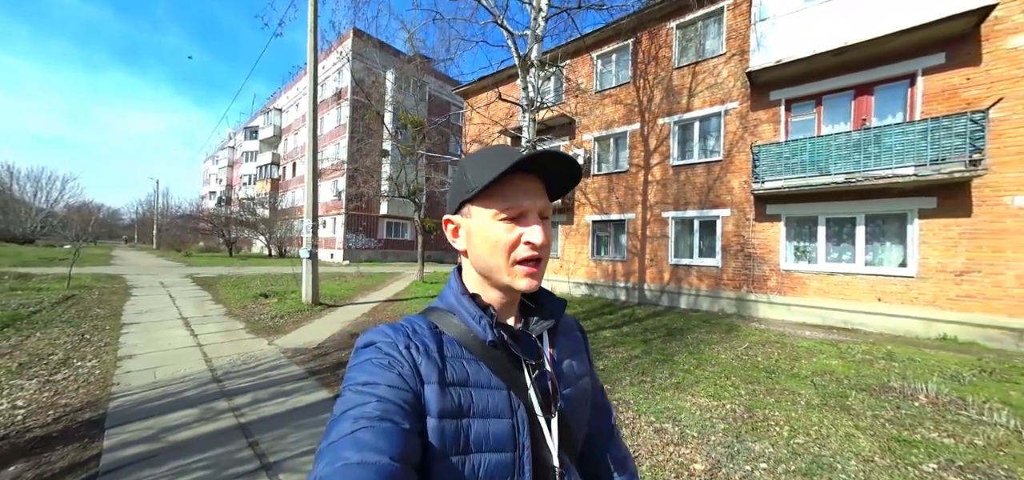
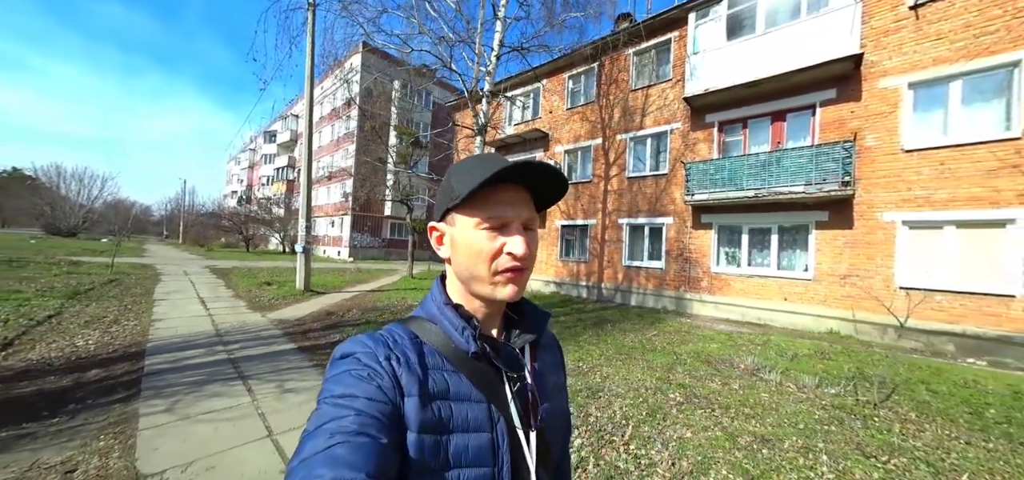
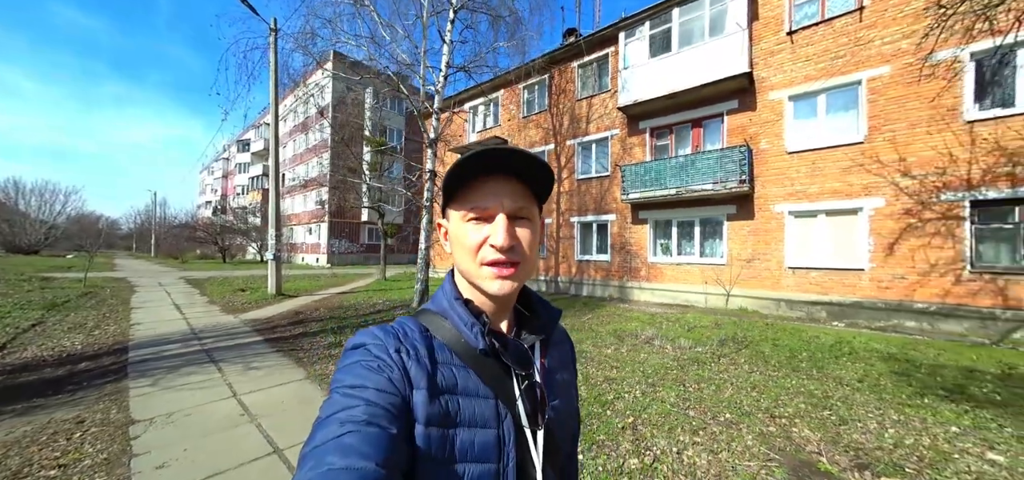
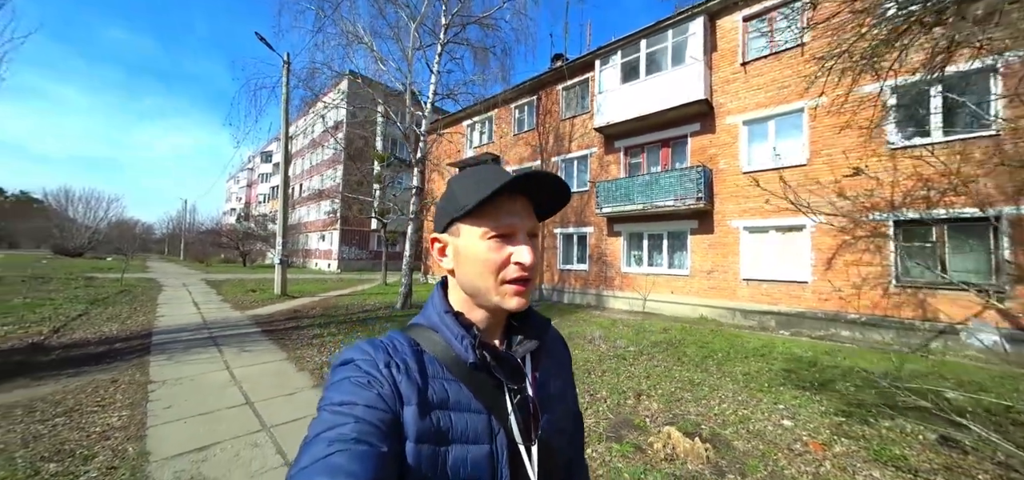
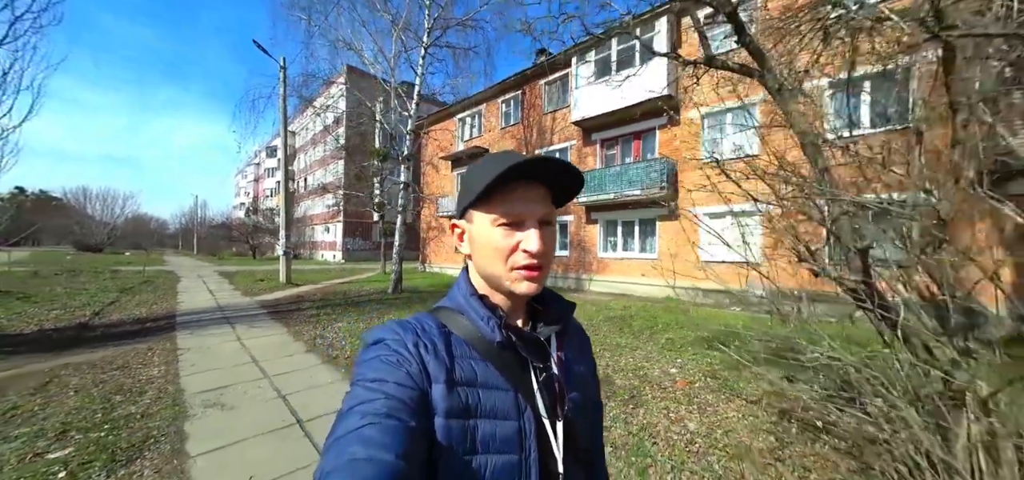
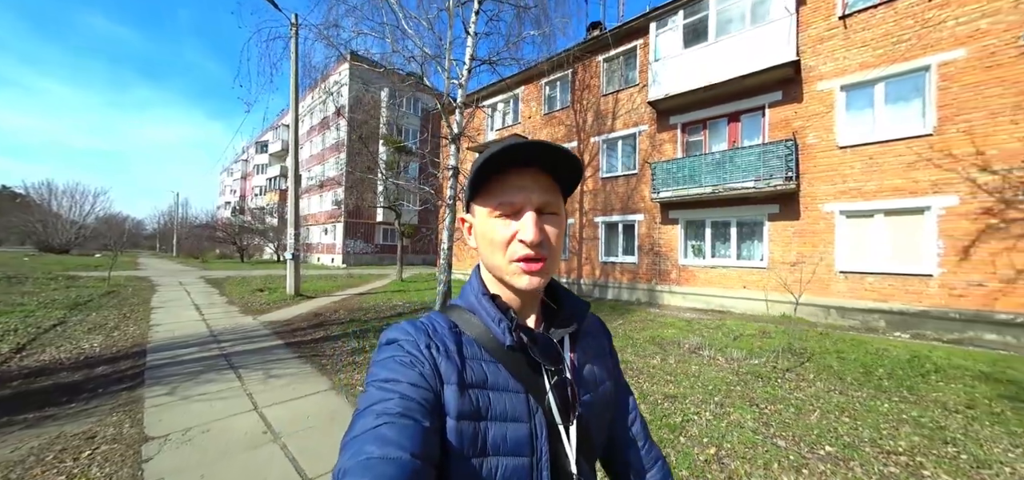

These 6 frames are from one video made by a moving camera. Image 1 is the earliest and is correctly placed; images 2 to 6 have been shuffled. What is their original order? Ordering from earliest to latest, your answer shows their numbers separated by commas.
2, 6, 3, 4, 5
